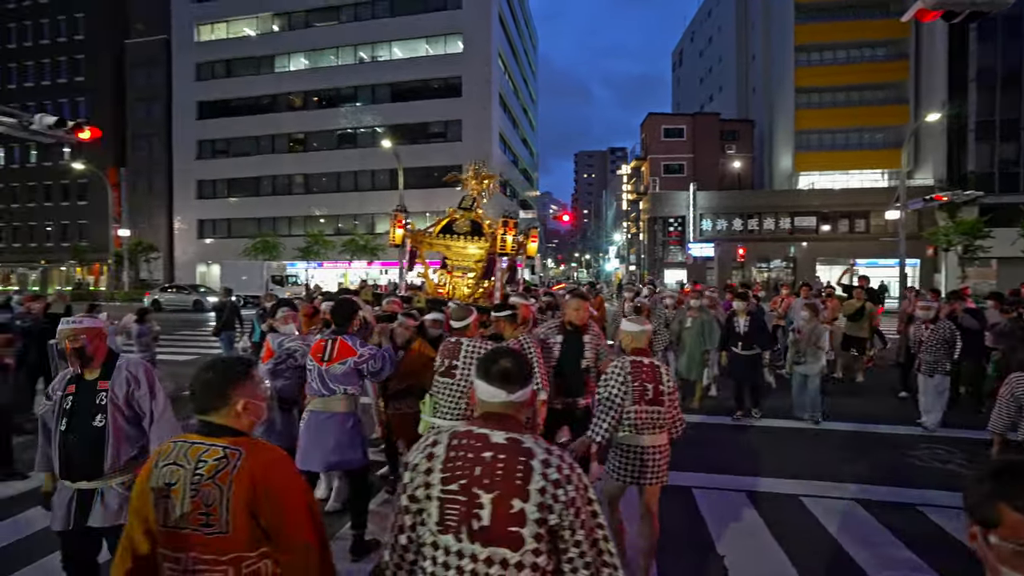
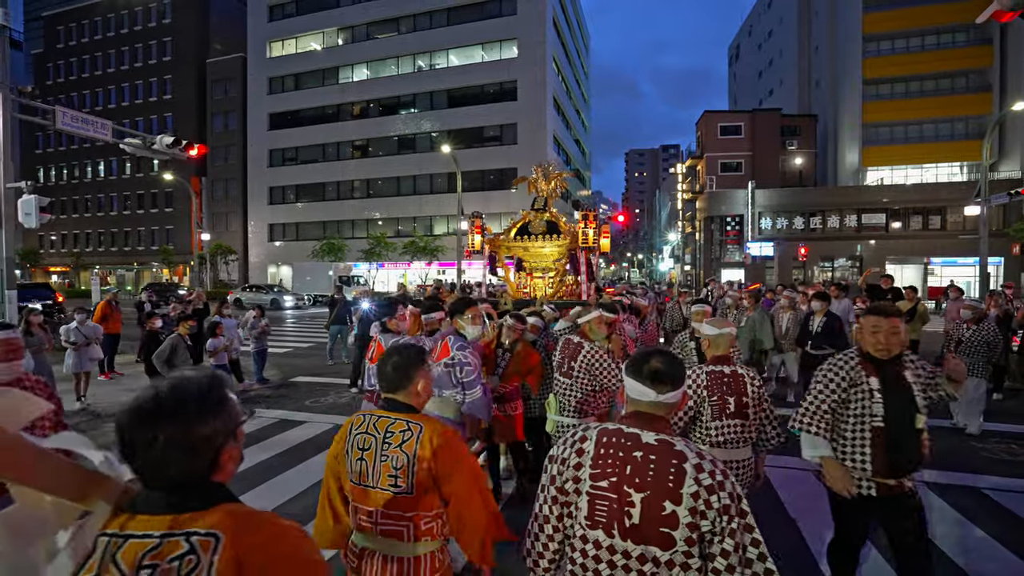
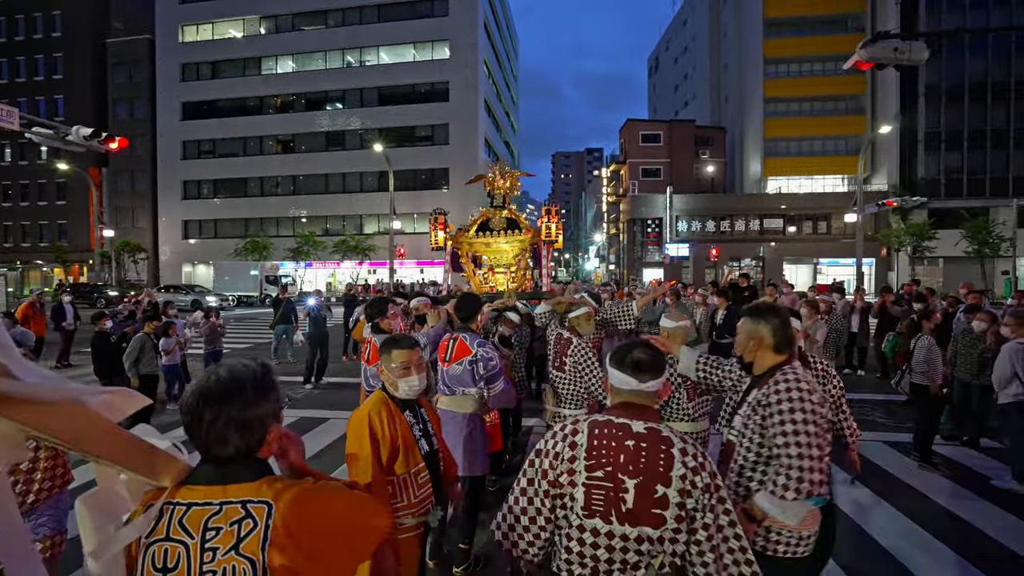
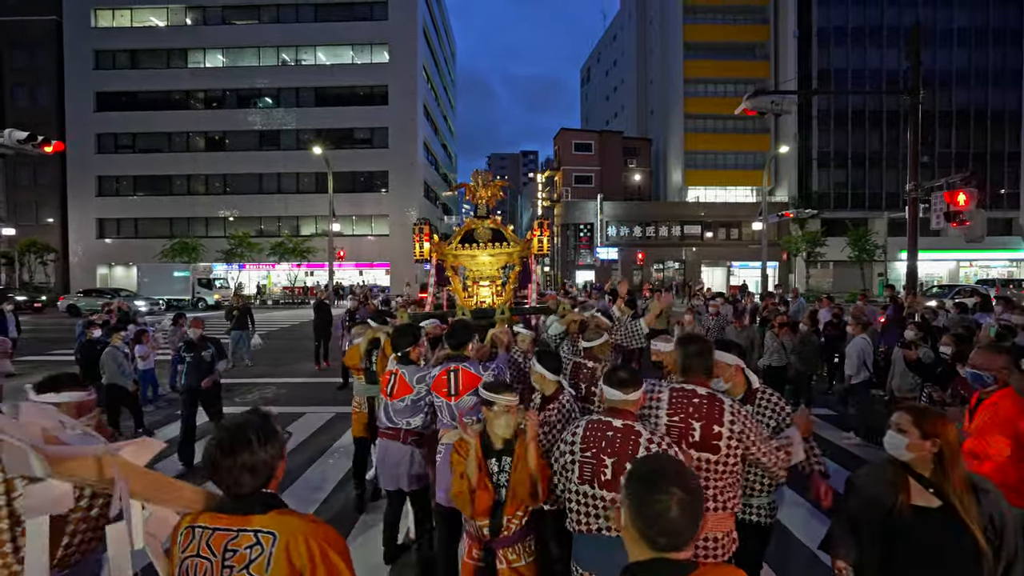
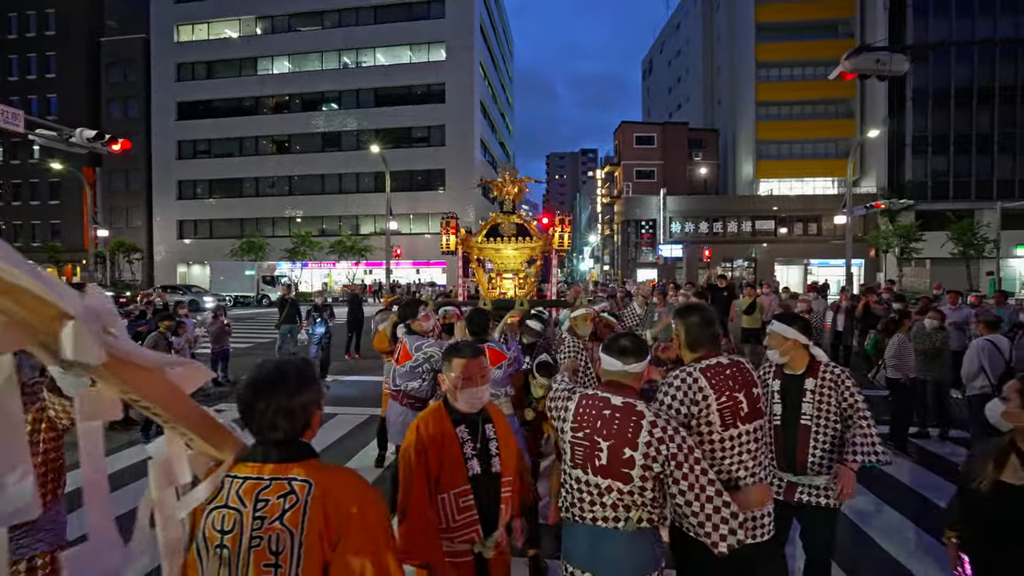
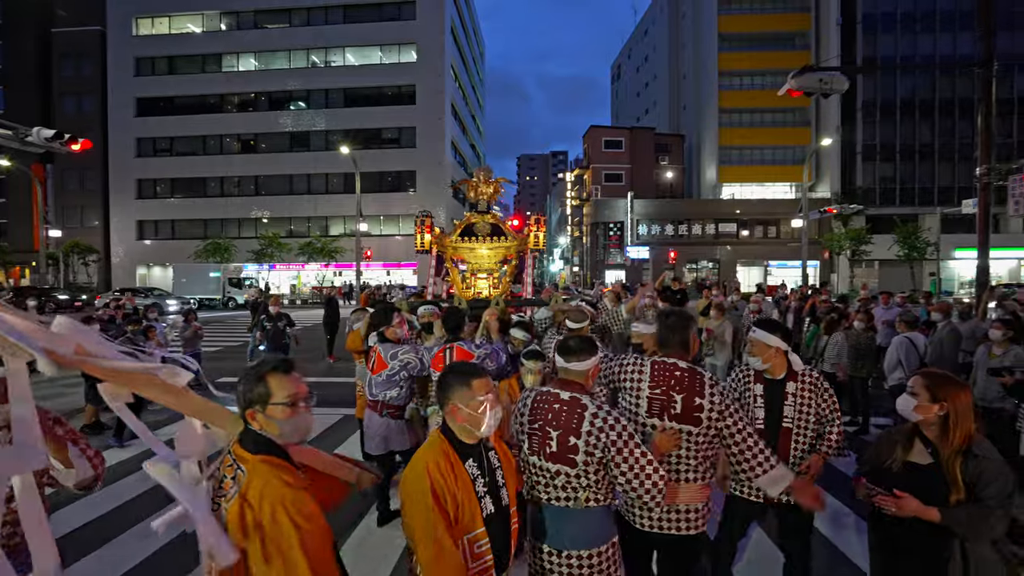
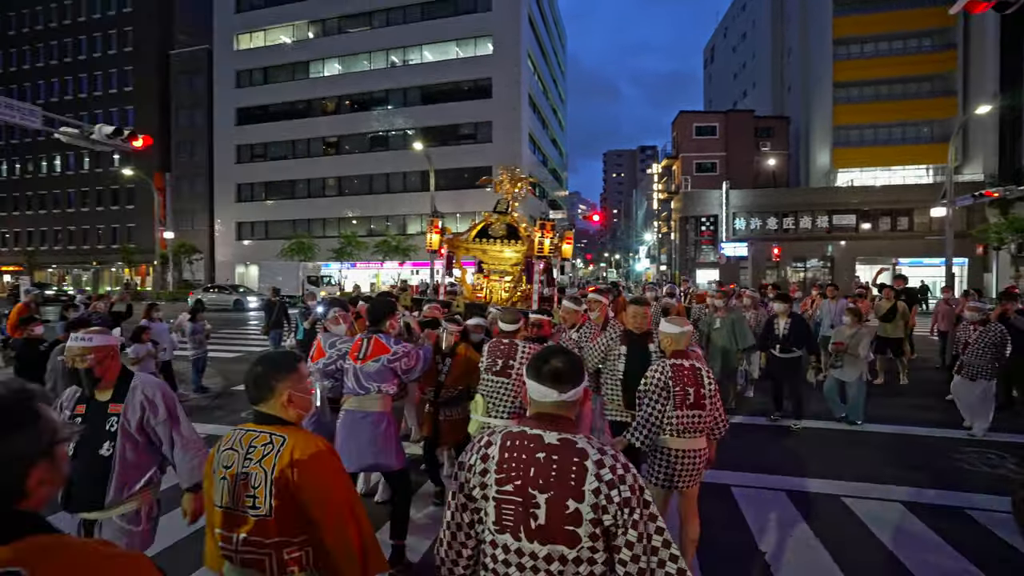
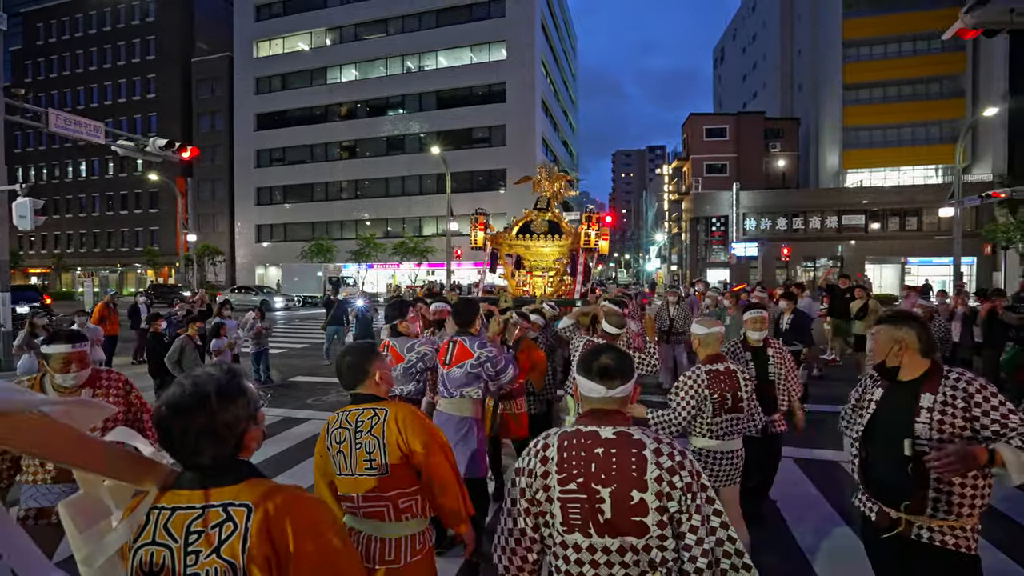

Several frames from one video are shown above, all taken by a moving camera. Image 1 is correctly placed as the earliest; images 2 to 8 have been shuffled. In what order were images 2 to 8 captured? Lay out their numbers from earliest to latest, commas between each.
7, 2, 8, 3, 5, 6, 4
